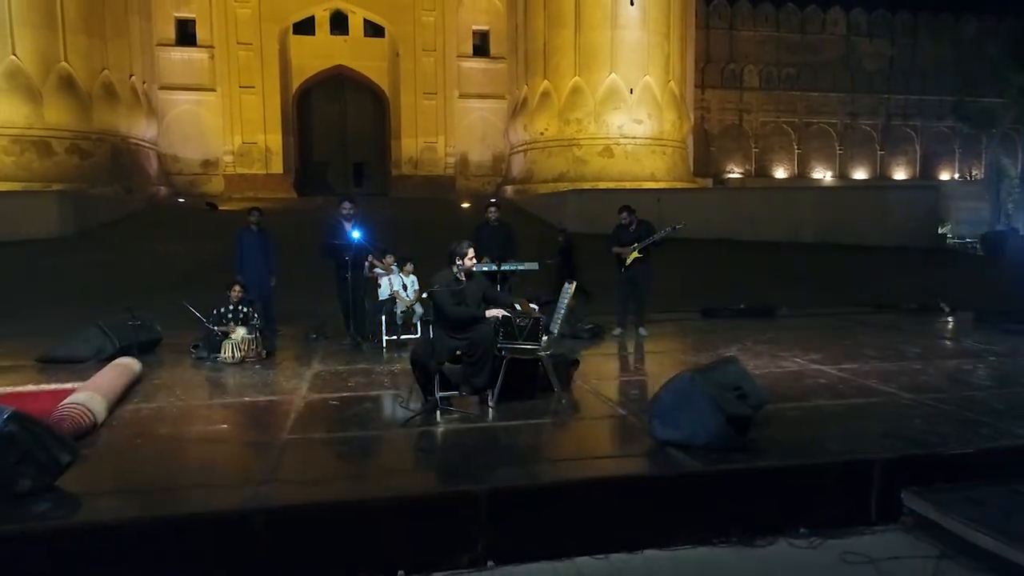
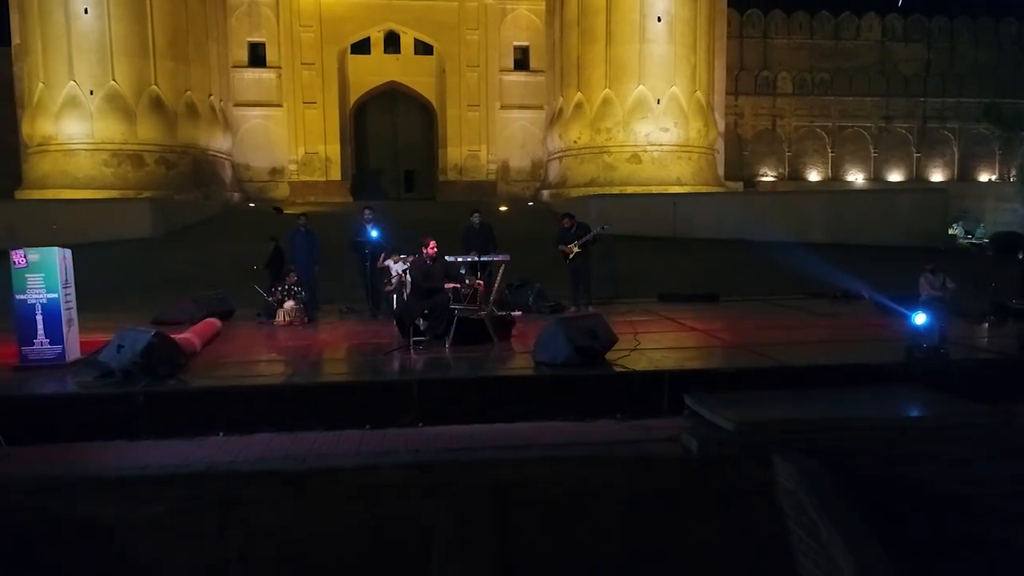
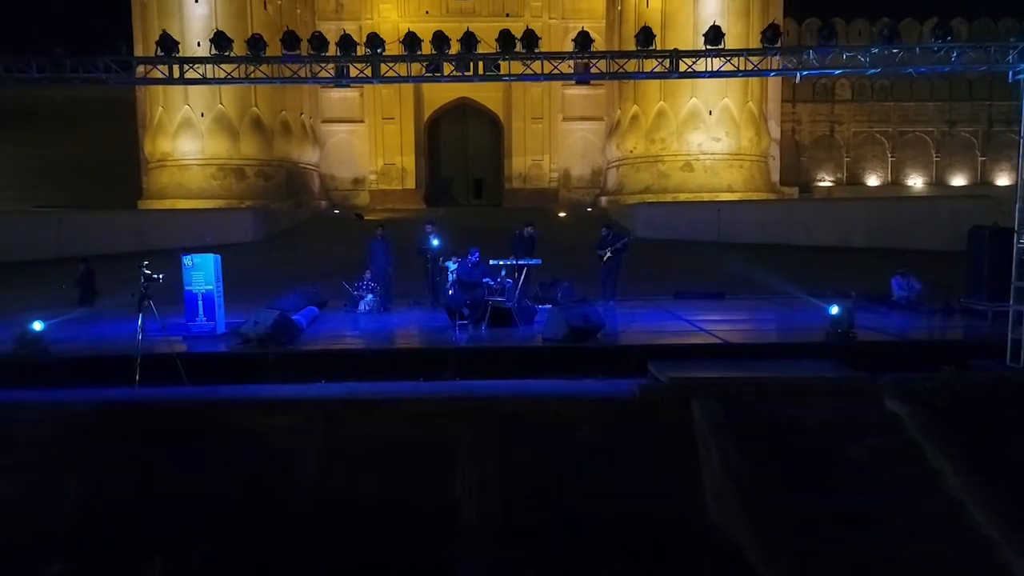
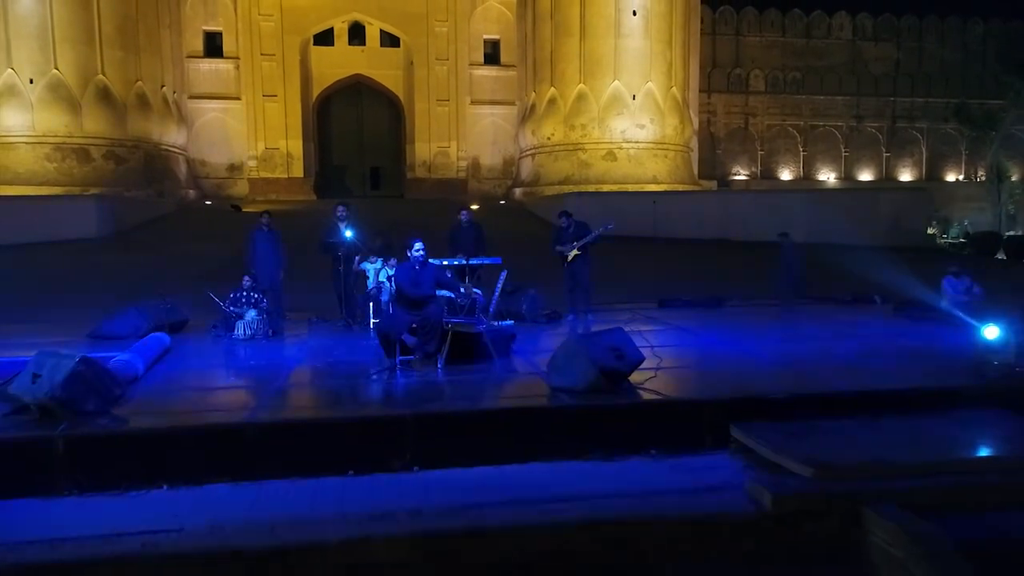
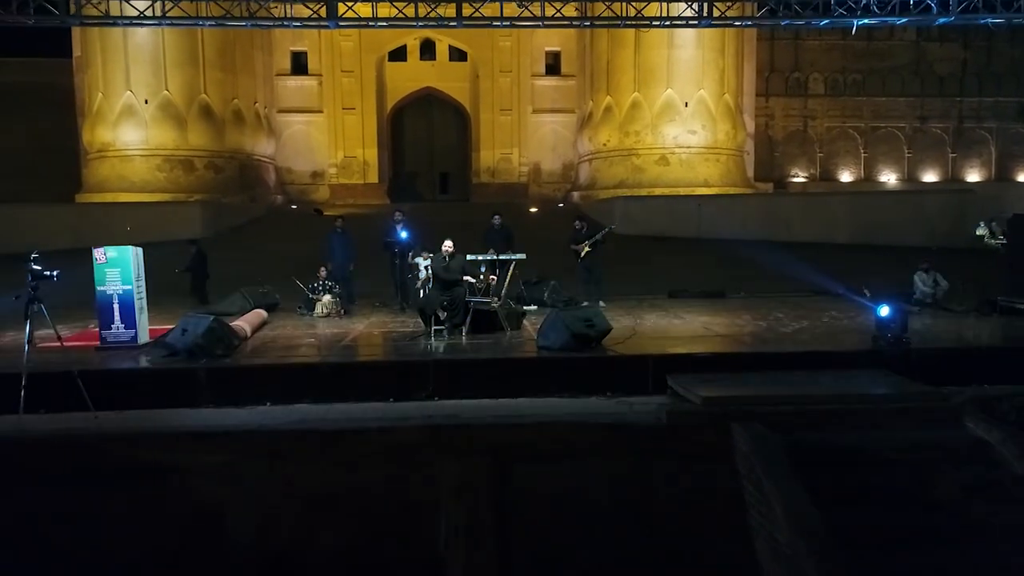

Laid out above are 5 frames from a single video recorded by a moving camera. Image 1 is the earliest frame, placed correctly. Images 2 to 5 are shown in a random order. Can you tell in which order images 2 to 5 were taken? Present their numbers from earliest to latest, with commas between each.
4, 2, 5, 3
